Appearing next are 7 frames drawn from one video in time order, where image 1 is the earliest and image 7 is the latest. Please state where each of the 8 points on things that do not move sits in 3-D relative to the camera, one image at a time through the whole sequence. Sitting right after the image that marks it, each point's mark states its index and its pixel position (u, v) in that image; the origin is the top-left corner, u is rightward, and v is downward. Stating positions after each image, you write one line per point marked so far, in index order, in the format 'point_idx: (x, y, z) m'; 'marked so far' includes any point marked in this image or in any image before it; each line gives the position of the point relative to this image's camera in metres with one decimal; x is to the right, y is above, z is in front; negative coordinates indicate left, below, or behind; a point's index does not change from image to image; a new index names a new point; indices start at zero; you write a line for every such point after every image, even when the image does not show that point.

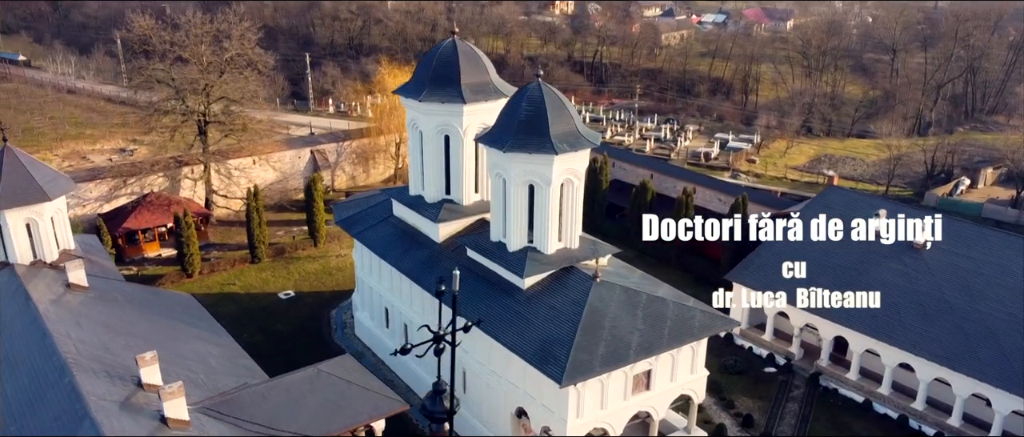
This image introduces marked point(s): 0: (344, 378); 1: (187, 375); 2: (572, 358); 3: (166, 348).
0: (-4.0, -3.7, +19.3) m
1: (-7.4, -3.5, +18.6) m
2: (+1.4, -3.2, +18.9) m
3: (-8.4, -3.1, +20.0) m
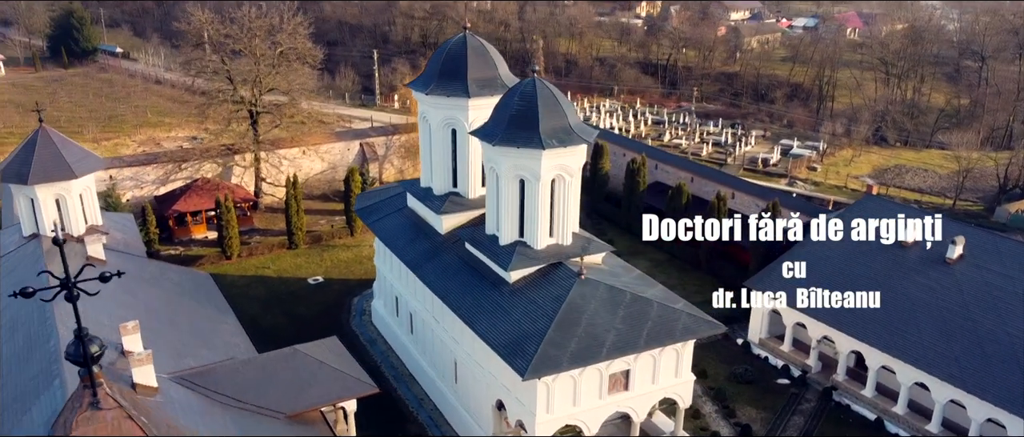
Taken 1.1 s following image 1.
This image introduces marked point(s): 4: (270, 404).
0: (-4.7, -3.4, +19.9) m
1: (-8.2, -3.0, +19.7) m
2: (+0.6, -3.1, +18.9) m
3: (-8.9, -2.6, +21.2) m
4: (-5.4, -4.1, +18.3) m
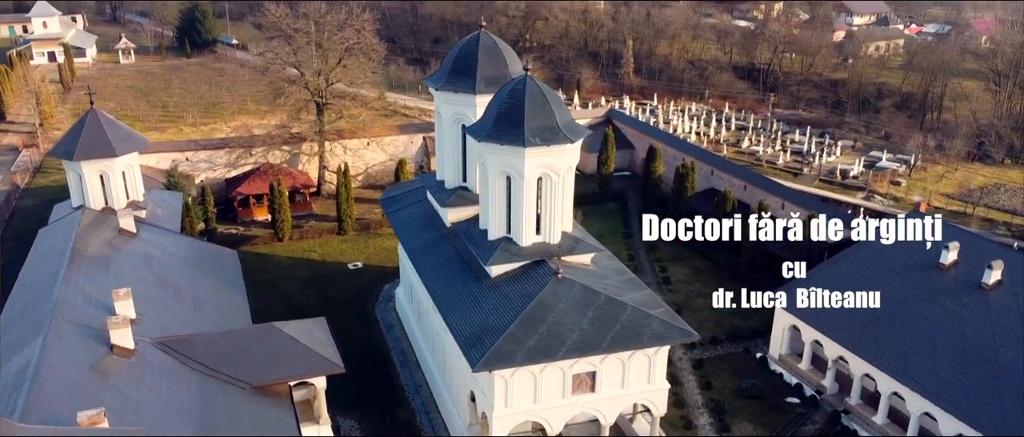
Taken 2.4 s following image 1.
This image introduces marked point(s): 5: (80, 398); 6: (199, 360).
0: (-5.5, -3.0, +21.0) m
1: (-8.9, -2.5, +21.3) m
2: (-0.4, -3.0, +19.2) m
3: (-9.5, -2.0, +22.8) m
4: (-6.4, -3.7, +19.5) m
5: (-8.6, -3.5, +16.4) m
6: (-7.4, -3.4, +19.5) m
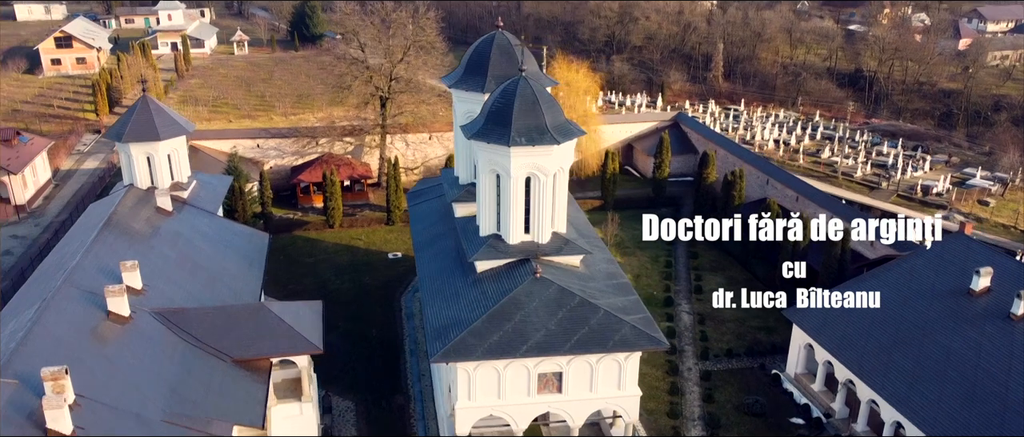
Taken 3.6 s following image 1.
0: (-6.1, -2.6, +22.2) m
1: (-9.4, -1.9, +22.9) m
2: (-1.3, -2.9, +19.6) m
3: (-9.7, -1.4, +24.6) m
4: (-7.3, -3.3, +20.9) m
5: (-9.9, -3.0, +18.1) m
6: (-8.2, -2.9, +21.0) m
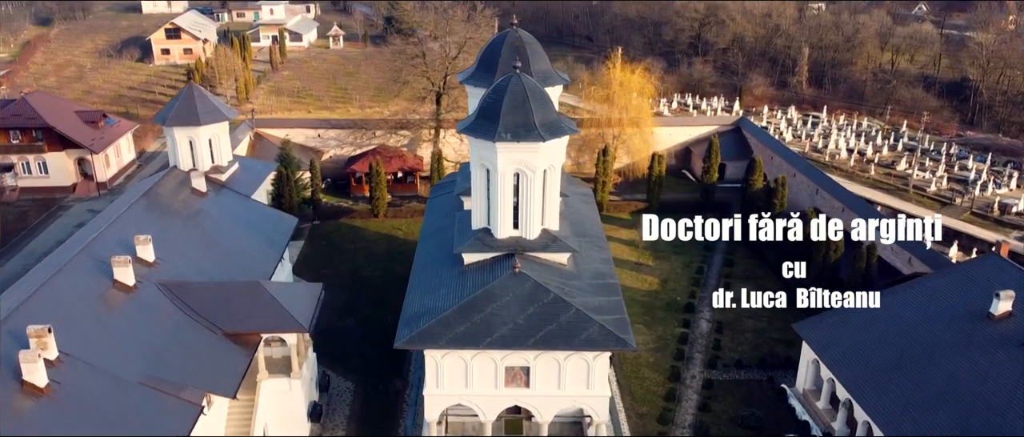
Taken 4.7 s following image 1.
0: (-6.5, -2.2, +23.3) m
1: (-9.7, -1.3, +24.5) m
2: (-2.1, -2.7, +20.2) m
3: (-9.7, -0.8, +26.2) m
4: (-7.9, -2.8, +22.2) m
5: (-10.8, -2.3, +19.8) m
6: (-8.8, -2.3, +22.4) m
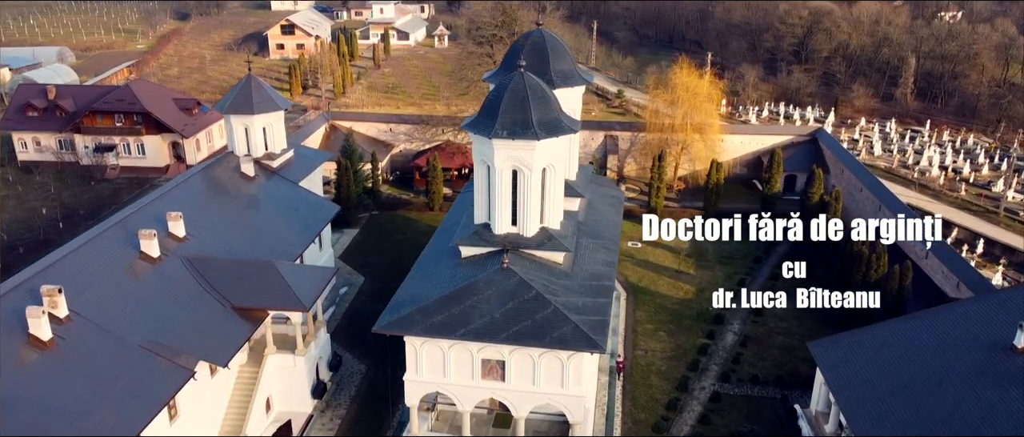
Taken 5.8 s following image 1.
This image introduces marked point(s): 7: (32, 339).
0: (-6.5, -1.7, +24.6) m
1: (-9.4, -0.7, +26.3) m
2: (-2.7, -2.4, +20.8) m
3: (-9.2, -0.2, +27.9) m
4: (-8.1, -2.2, +23.7) m
5: (-11.3, -1.6, +21.8) m
6: (-9.0, -1.7, +24.1) m
7: (-11.1, -2.8, +19.1) m
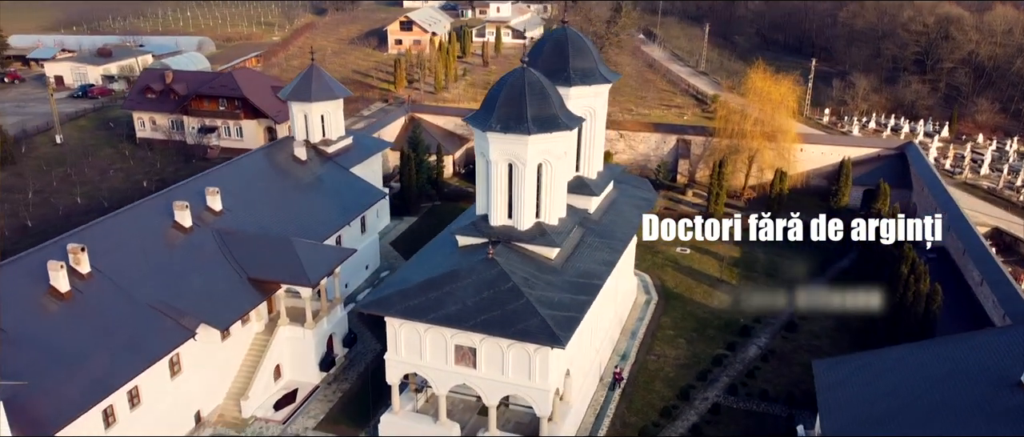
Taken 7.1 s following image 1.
0: (-6.4, -1.1, +26.1) m
1: (-8.9, +0.1, +28.2) m
2: (-3.4, -2.0, +21.7) m
3: (-8.3, +0.5, +29.8) m
4: (-8.2, -1.5, +25.5) m
5: (-11.6, -0.7, +24.1) m
6: (-8.9, -1.0, +26.0) m
7: (-11.9, -1.9, +21.5) m
